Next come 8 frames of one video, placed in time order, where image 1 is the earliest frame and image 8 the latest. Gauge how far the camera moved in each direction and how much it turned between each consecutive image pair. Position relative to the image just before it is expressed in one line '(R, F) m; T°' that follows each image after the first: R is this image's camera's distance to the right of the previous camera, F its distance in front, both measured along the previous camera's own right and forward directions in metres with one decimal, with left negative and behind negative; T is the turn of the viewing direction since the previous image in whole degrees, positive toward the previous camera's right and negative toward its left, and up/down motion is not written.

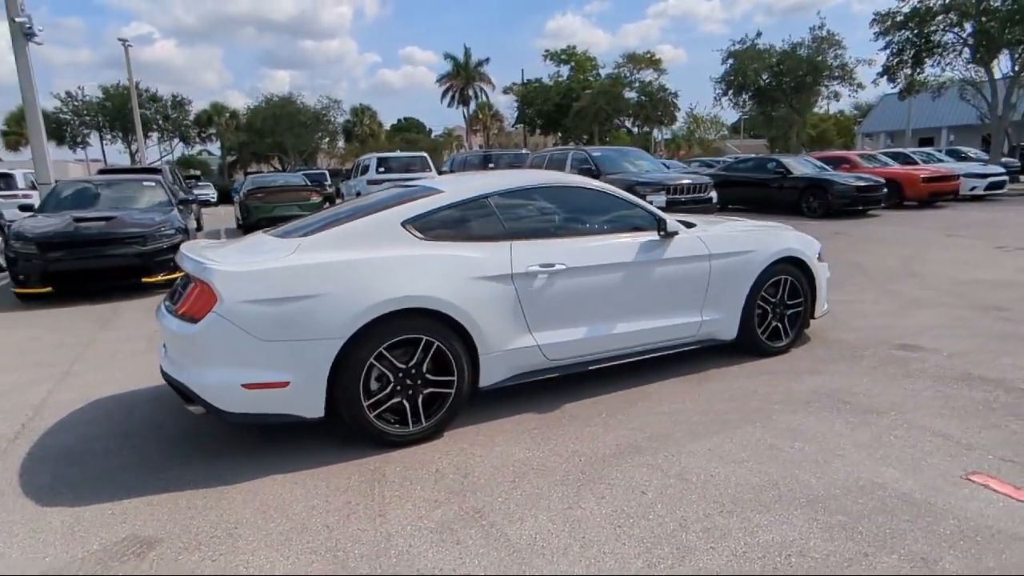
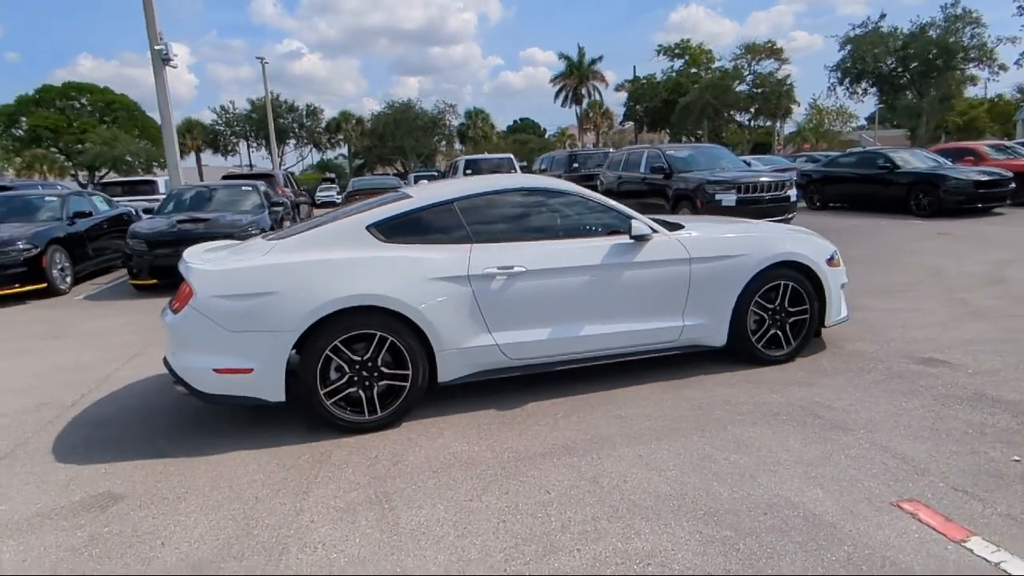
(+1.2, 0.0) m; -11°
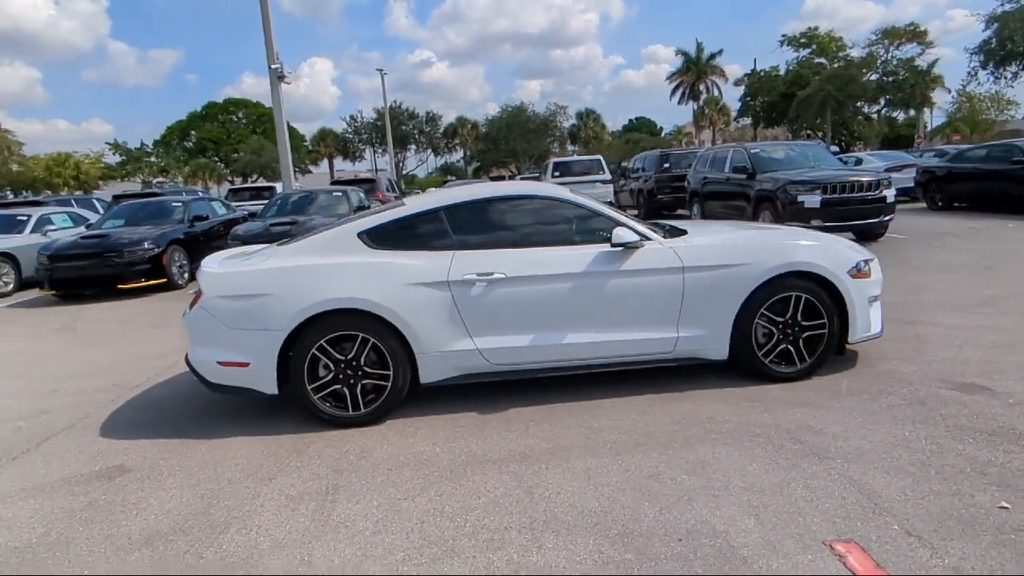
(+1.1, +0.1) m; -11°
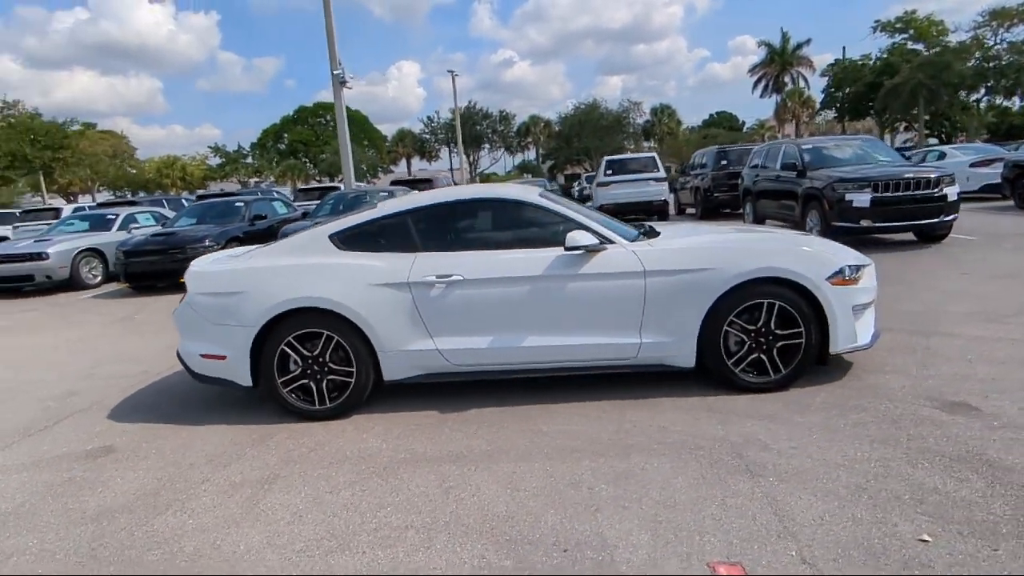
(+1.0, 0.0) m; -8°
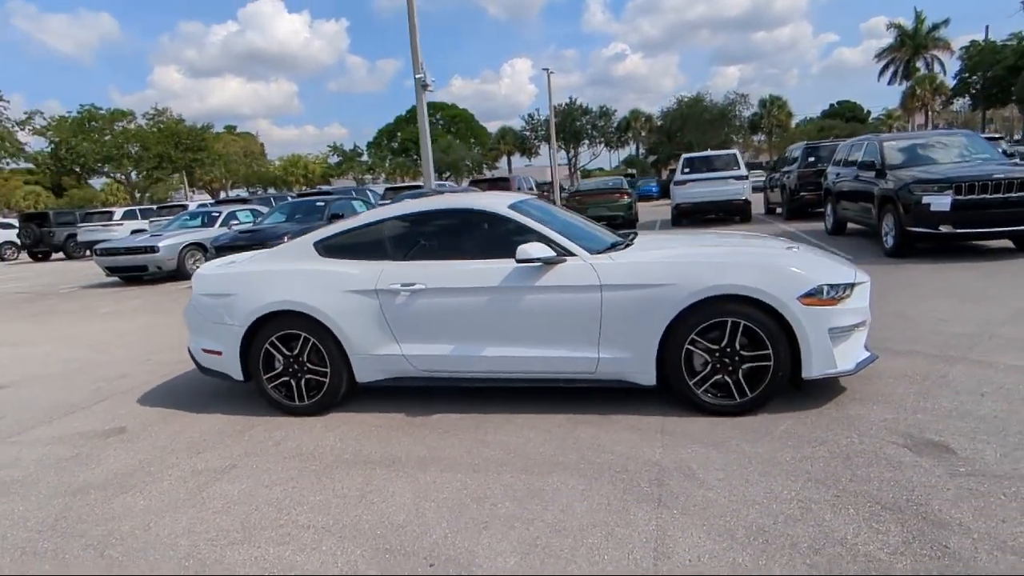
(+1.2, +0.1) m; -10°
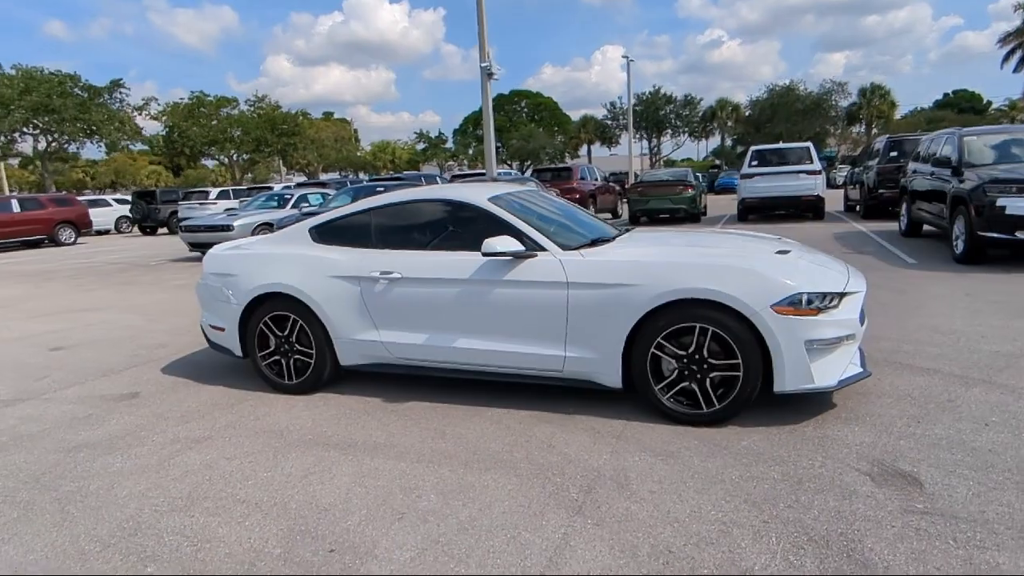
(+0.8, +0.1) m; -8°
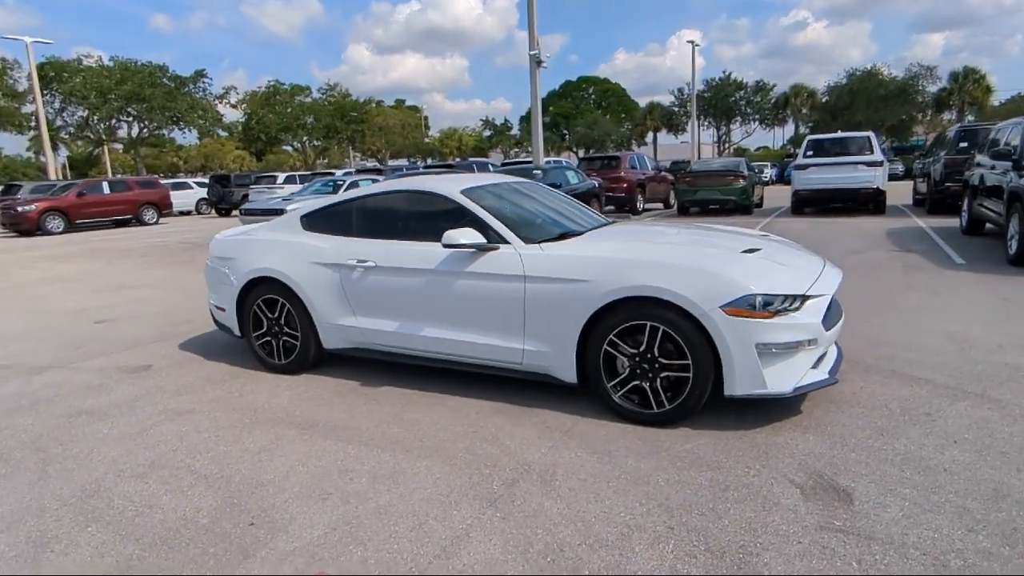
(+0.8, 0.0) m; -6°
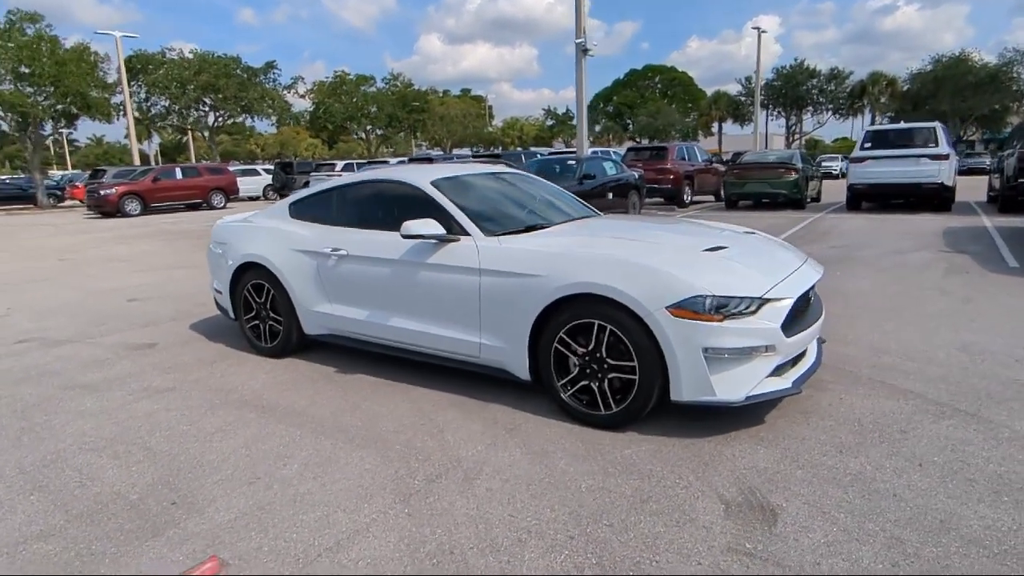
(+0.8, +0.1) m; -6°
